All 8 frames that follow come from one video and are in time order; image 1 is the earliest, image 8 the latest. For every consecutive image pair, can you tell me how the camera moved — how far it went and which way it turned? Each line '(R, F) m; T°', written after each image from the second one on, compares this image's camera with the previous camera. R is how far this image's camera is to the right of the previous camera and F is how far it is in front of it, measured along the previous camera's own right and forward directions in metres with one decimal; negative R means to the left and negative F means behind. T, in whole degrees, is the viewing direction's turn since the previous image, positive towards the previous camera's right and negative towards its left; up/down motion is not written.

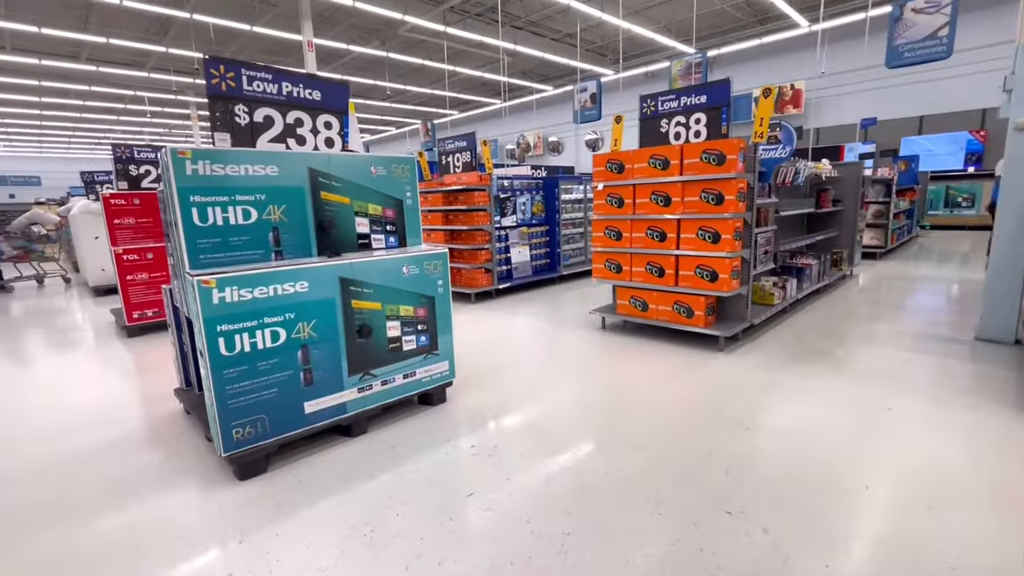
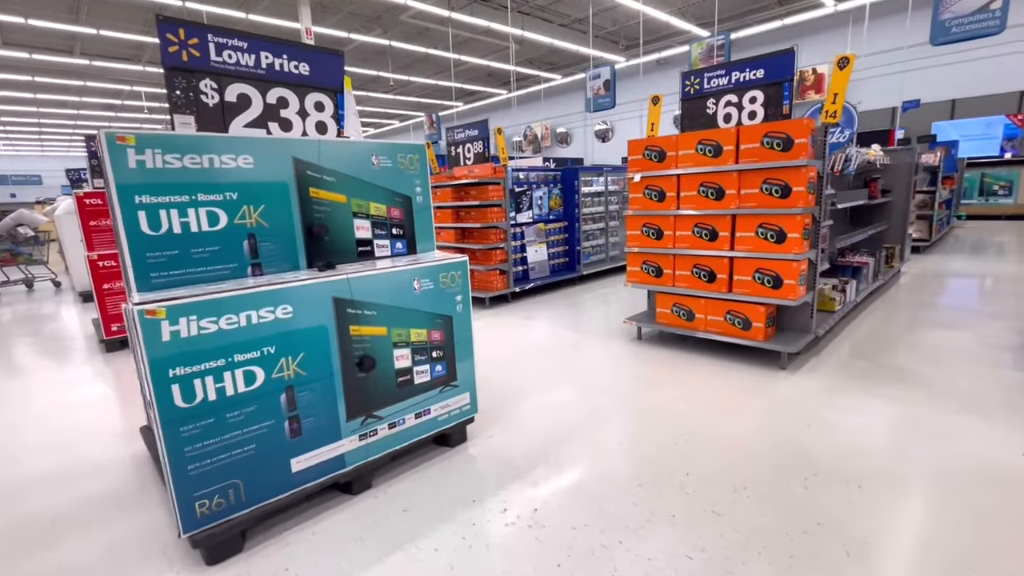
(-0.2, +0.6) m; -1°
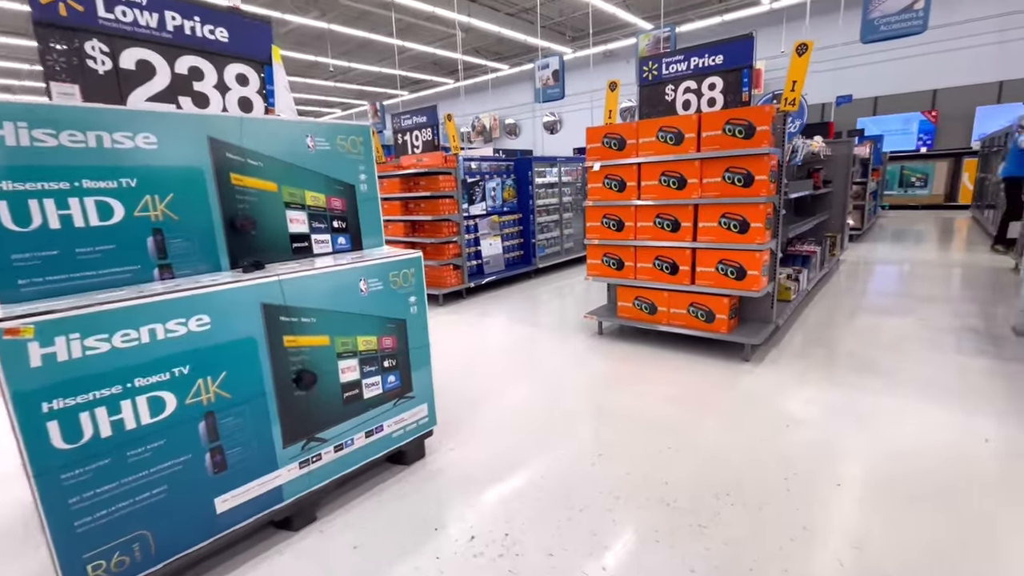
(0.0, +0.2) m; +6°
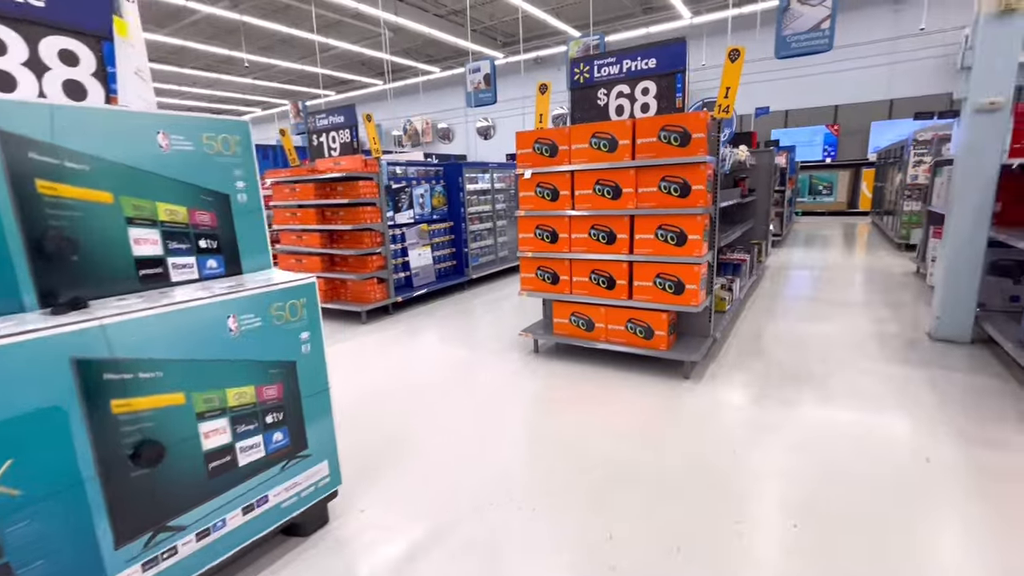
(+0.1, +0.3) m; +7°
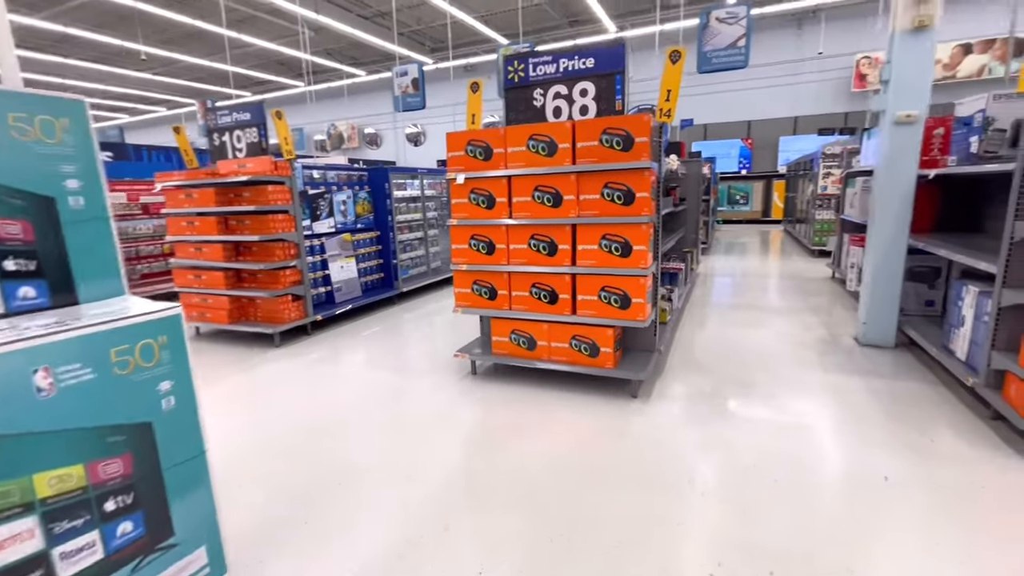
(0.0, +0.3) m; +8°
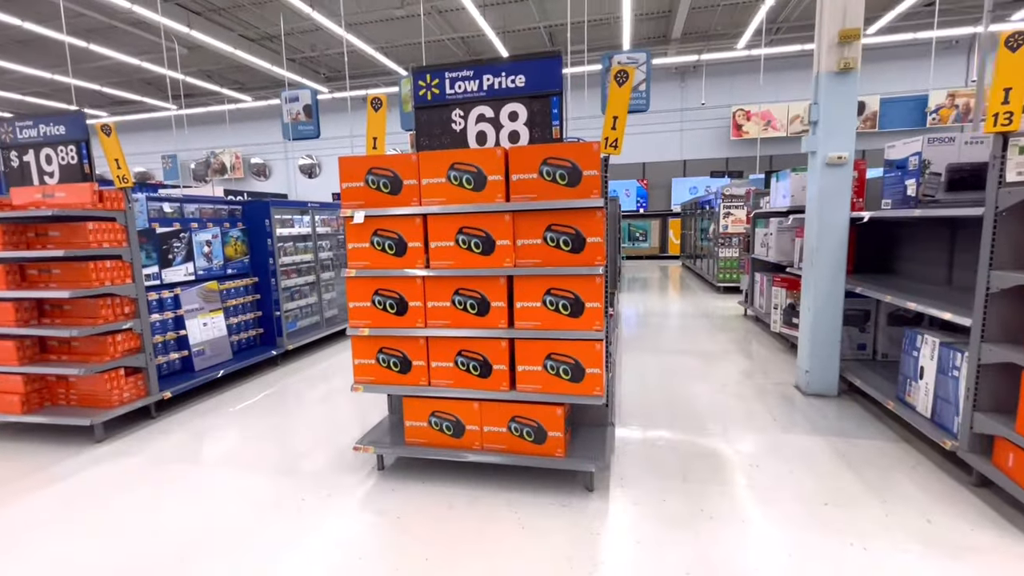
(-0.1, +0.7) m; +11°
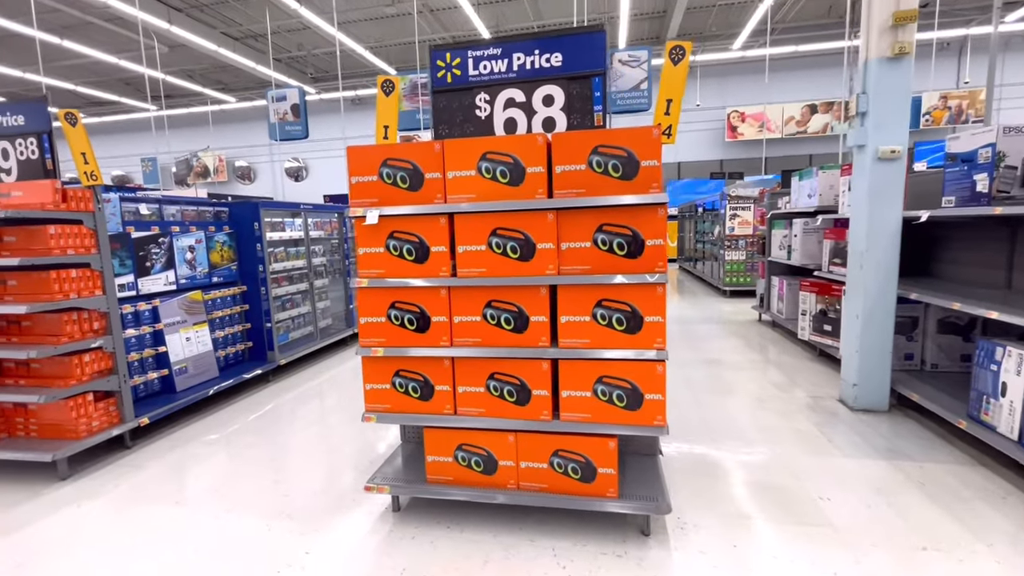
(-0.2, +0.4) m; +1°
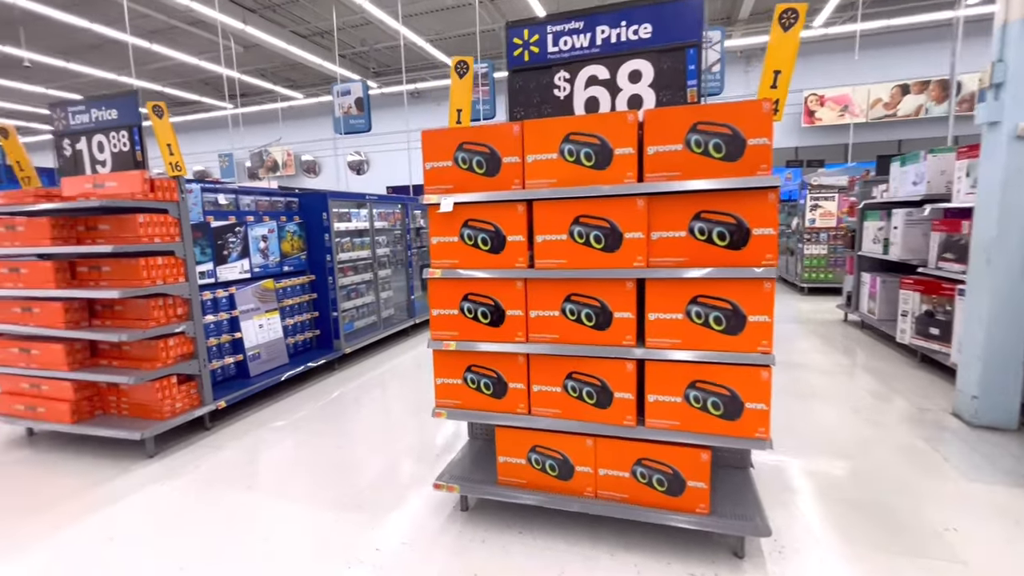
(-0.1, +0.1) m; -6°
